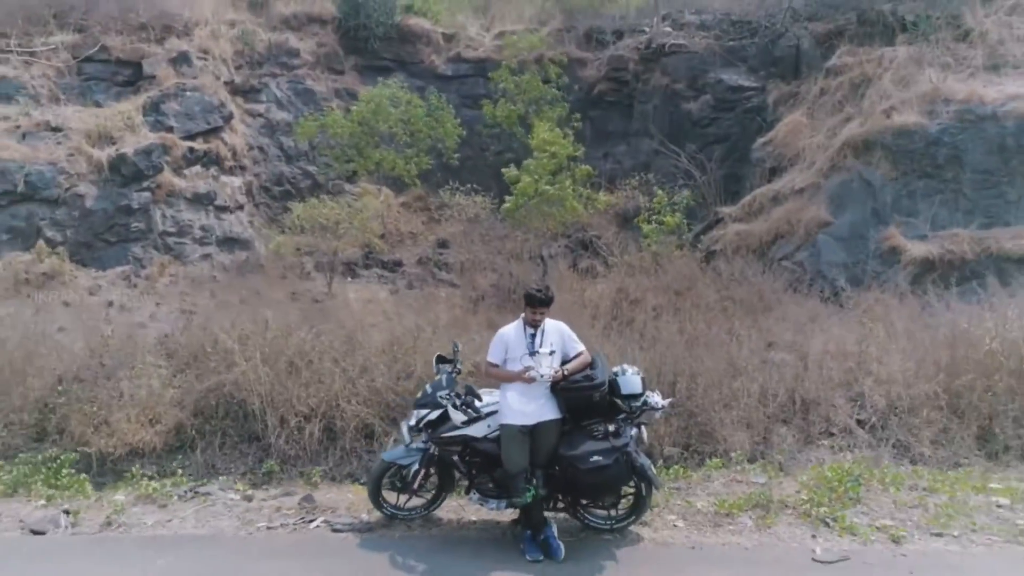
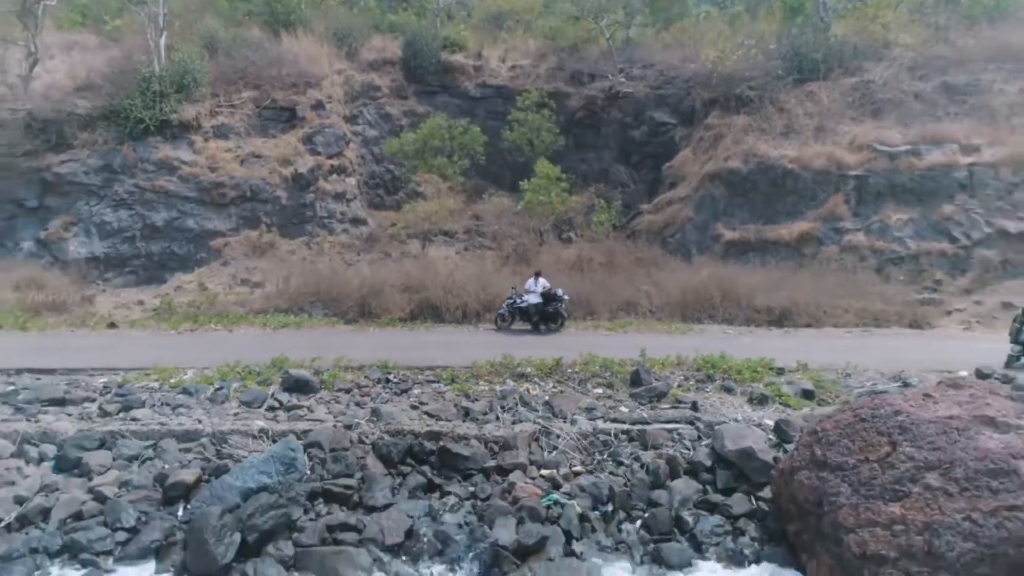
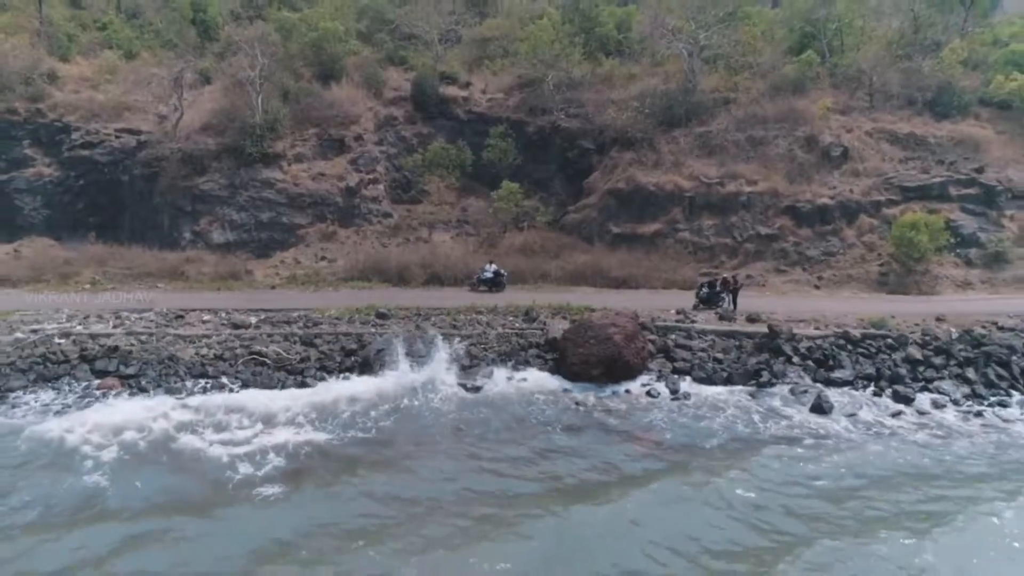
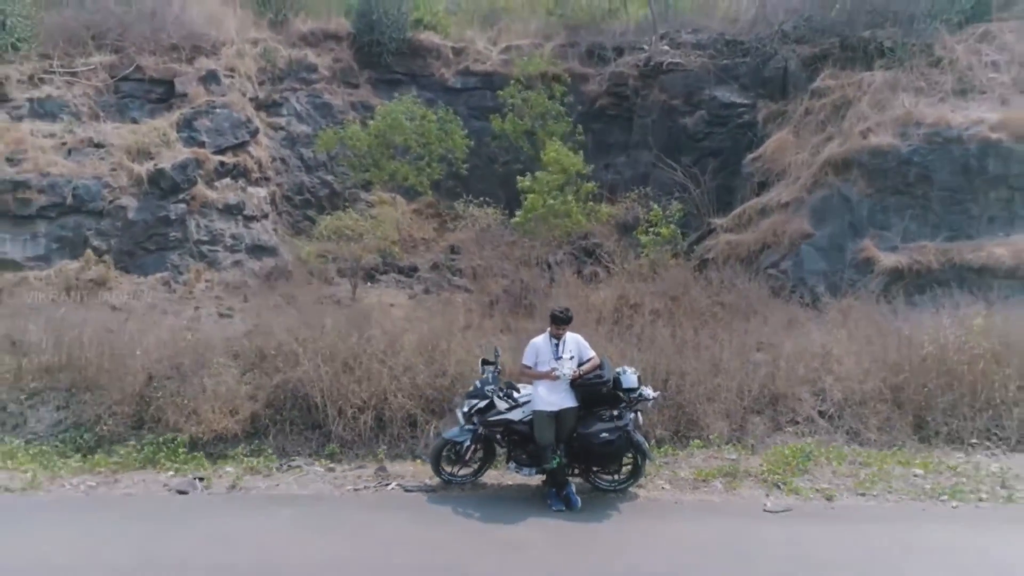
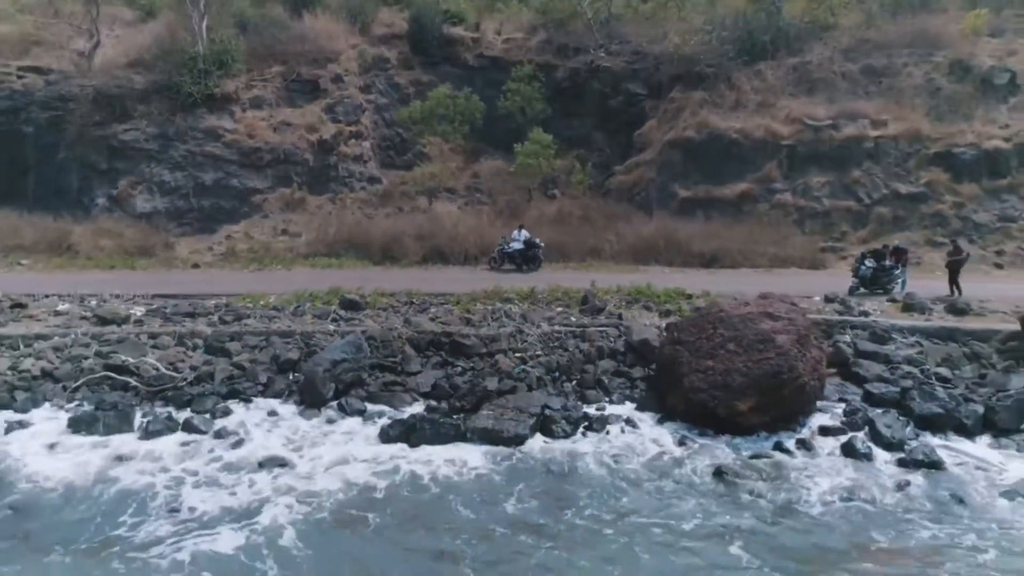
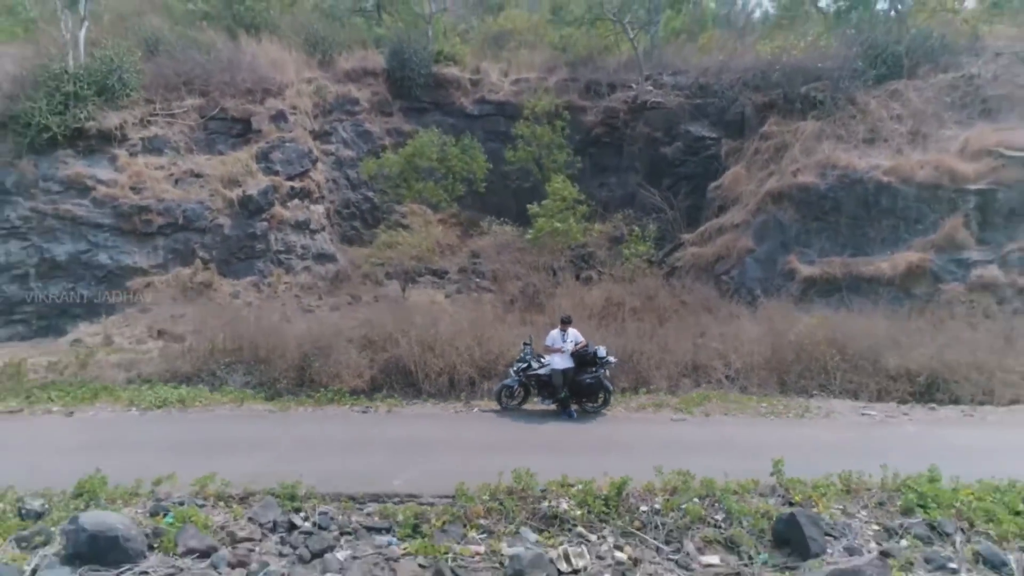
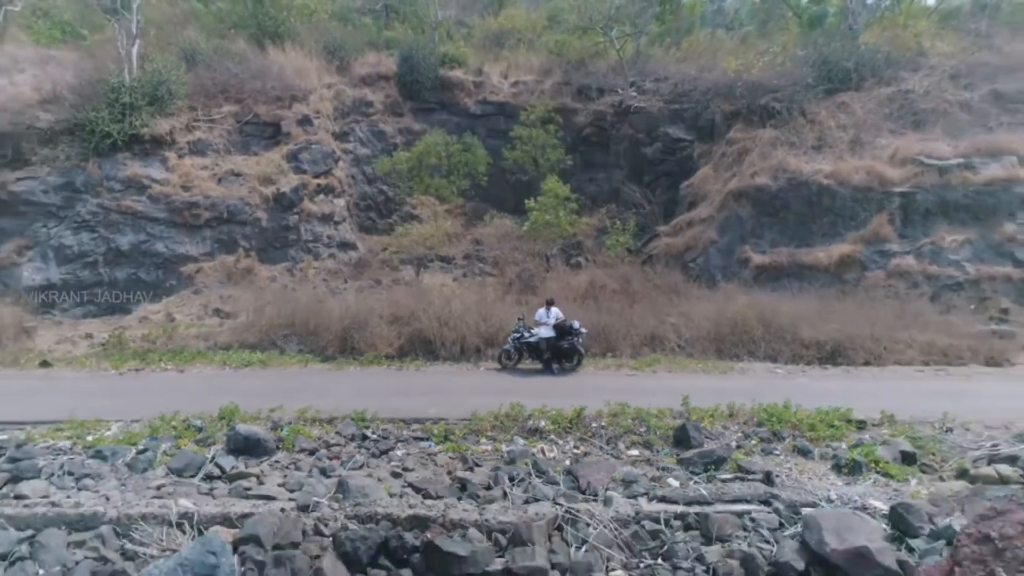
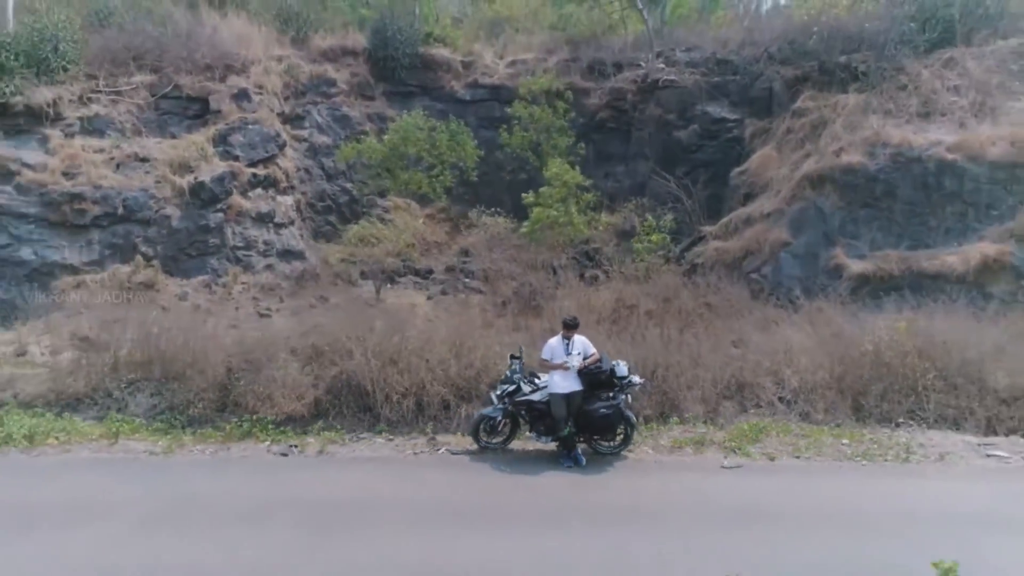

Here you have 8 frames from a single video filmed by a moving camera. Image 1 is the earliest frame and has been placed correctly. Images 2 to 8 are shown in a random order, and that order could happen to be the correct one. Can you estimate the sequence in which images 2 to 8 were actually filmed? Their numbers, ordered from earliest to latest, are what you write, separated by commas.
4, 8, 6, 7, 2, 5, 3
